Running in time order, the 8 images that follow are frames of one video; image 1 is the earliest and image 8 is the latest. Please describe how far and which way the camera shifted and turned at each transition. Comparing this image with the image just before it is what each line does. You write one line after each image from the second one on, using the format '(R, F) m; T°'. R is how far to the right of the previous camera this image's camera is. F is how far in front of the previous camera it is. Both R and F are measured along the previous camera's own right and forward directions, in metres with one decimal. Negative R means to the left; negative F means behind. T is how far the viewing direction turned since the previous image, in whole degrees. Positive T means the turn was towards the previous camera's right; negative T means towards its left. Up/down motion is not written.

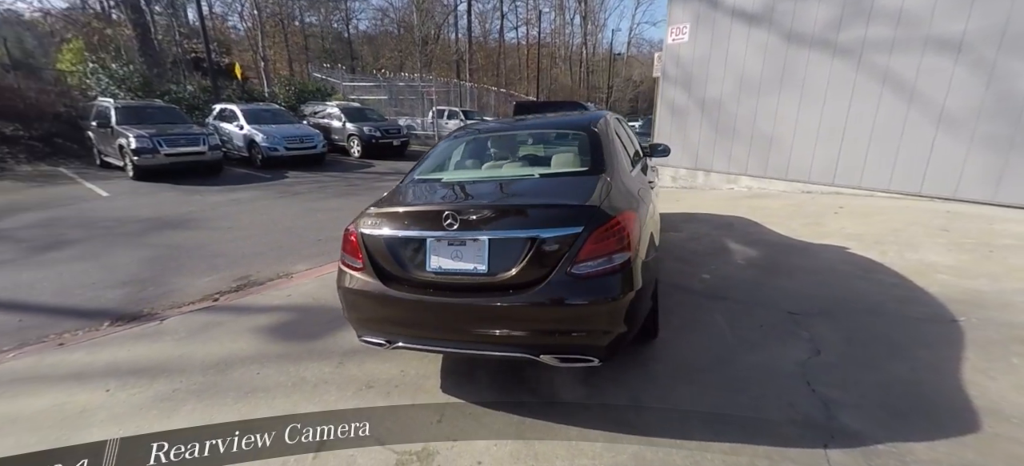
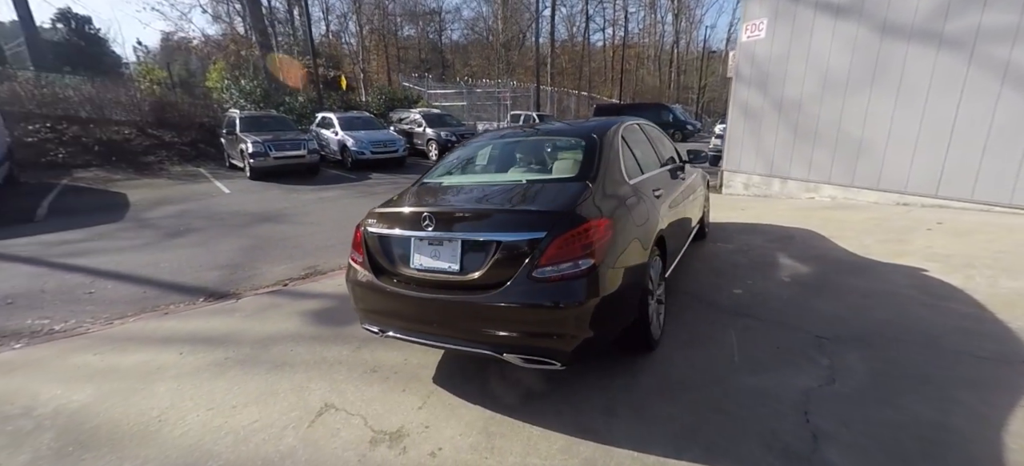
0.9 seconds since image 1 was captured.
(+0.7, -0.1) m; -12°
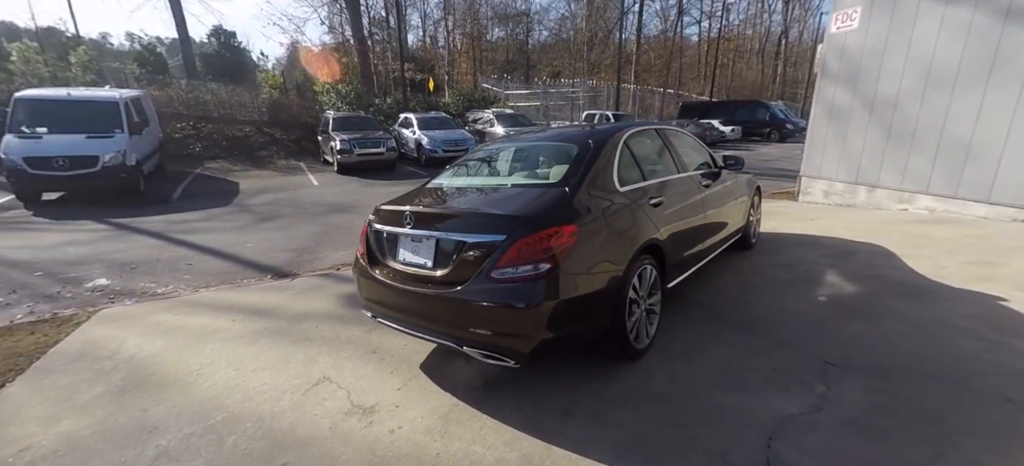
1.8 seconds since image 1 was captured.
(+0.7, 0.0) m; -12°
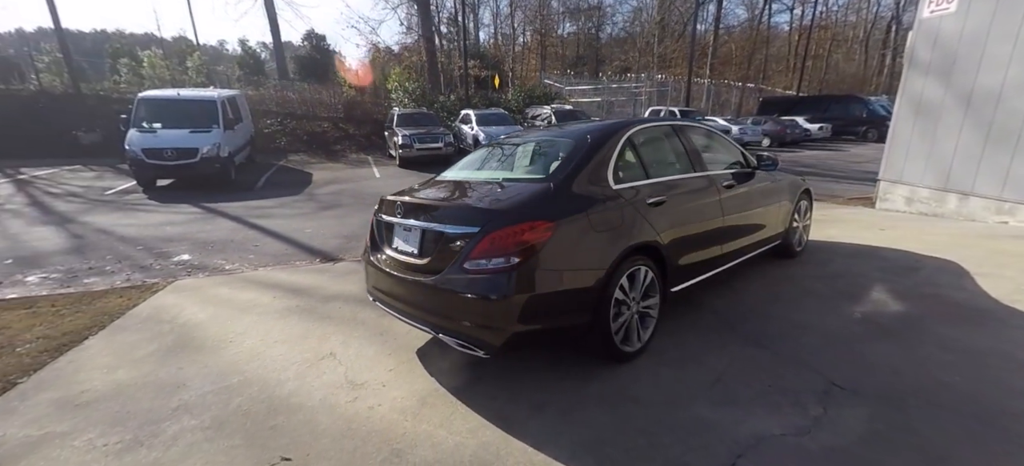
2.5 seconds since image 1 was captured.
(+0.6, 0.0) m; -10°
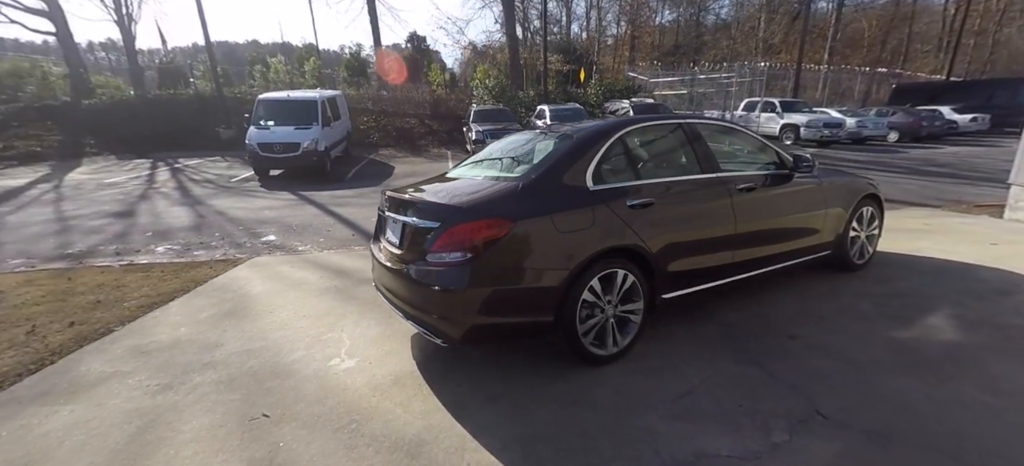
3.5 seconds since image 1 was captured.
(+0.8, 0.0) m; -13°
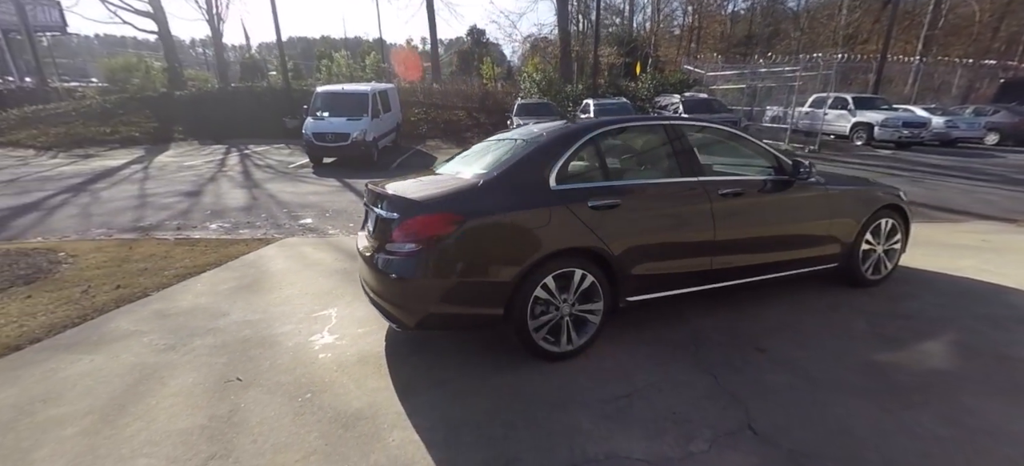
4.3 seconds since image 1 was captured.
(+0.7, 0.0) m; -8°
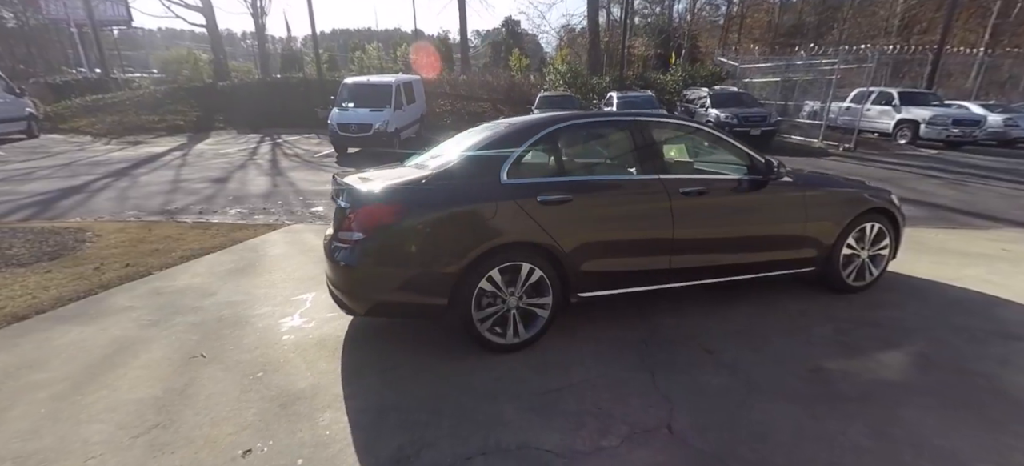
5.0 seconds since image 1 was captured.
(+0.6, 0.0) m; -5°
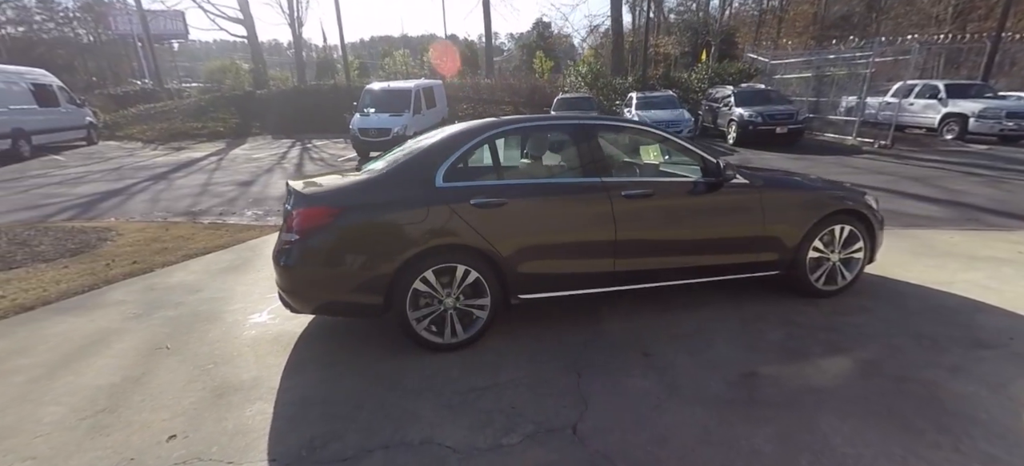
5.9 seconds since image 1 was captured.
(+0.7, 0.0) m; -5°
